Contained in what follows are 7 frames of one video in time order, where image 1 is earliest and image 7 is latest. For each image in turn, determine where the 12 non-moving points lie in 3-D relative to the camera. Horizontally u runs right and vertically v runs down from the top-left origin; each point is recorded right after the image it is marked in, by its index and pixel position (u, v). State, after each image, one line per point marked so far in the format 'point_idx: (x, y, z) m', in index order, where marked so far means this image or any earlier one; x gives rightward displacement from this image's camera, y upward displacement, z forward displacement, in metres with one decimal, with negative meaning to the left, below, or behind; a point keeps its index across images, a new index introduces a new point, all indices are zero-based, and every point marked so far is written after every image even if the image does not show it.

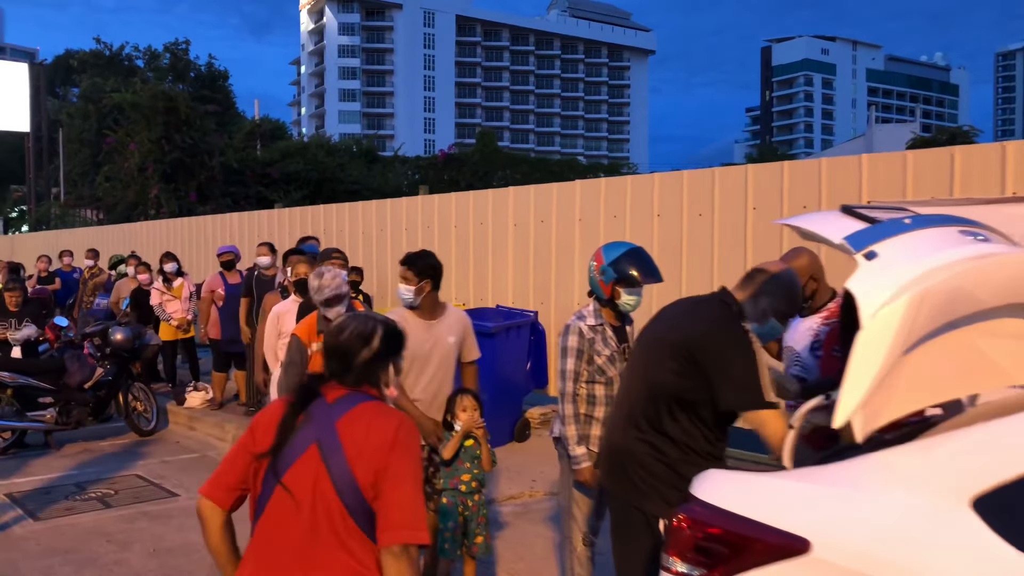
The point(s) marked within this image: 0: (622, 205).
0: (+1.0, +0.8, +8.1) m
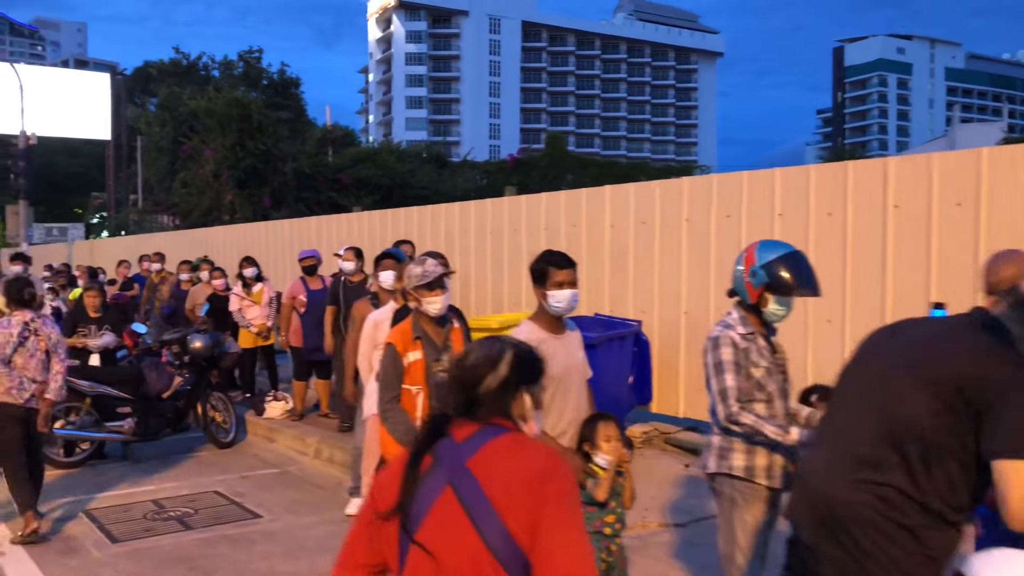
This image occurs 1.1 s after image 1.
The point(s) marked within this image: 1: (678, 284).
0: (+1.9, +0.7, +7.3) m
1: (+1.5, 0.0, +7.8) m
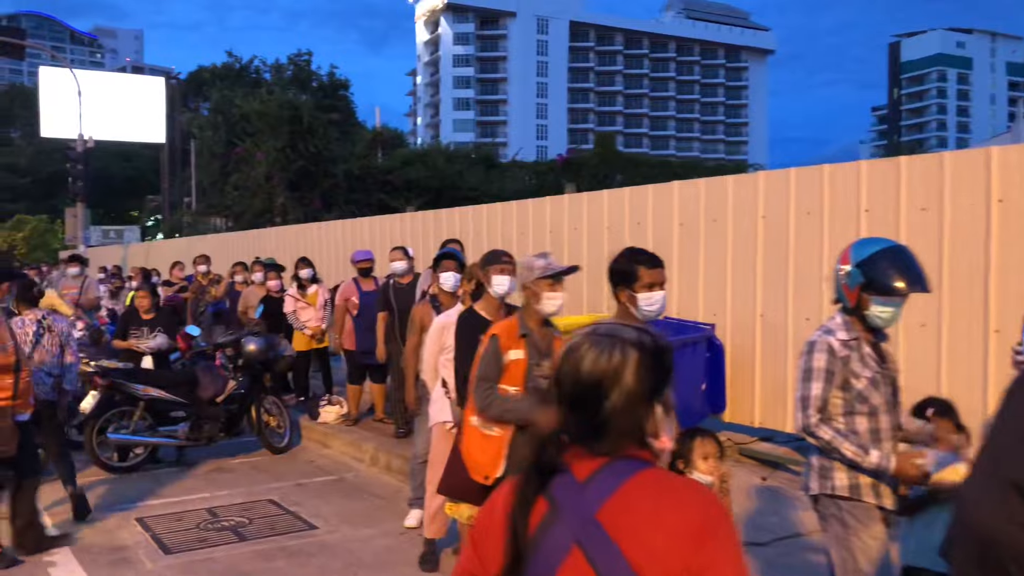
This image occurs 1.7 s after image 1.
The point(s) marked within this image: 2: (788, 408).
0: (+2.4, +0.7, +6.9) m
1: (+2.0, 0.0, +7.4) m
2: (+2.2, -1.0, +7.1) m
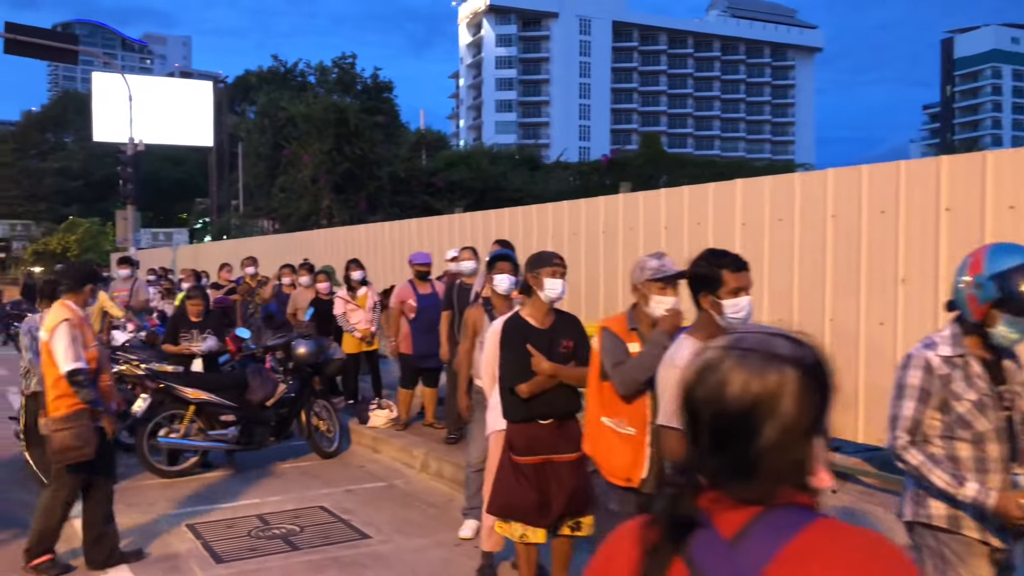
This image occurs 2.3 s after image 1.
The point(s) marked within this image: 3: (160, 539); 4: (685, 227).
0: (+2.8, +0.7, +6.5) m
1: (+2.5, 0.0, +7.0) m
2: (+2.7, -1.0, +6.7) m
3: (-2.5, -1.8, +6.2) m
4: (+1.7, +0.6, +8.3) m
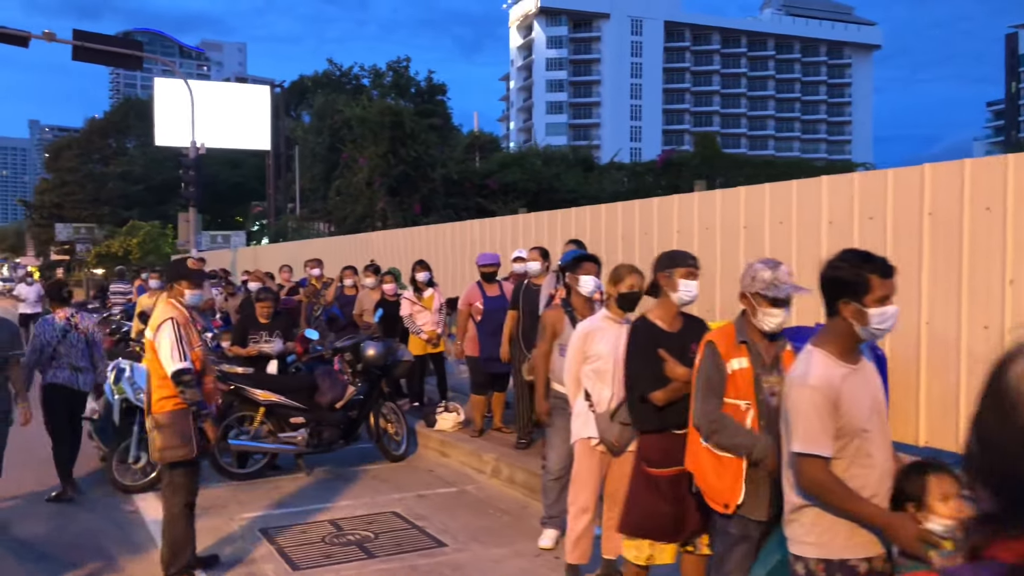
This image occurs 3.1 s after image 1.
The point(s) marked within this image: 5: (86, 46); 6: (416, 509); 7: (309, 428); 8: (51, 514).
0: (+3.4, +0.7, +6.1) m
1: (+3.1, 0.0, +6.6) m
2: (+3.2, -1.0, +6.3) m
3: (-1.9, -1.8, +6.1) m
4: (+2.3, +0.6, +8.0) m
5: (-9.2, +5.3, +19.0) m
6: (-0.8, -1.8, +7.0) m
7: (-1.9, -1.3, +8.1) m
8: (-3.7, -1.8, +7.0) m
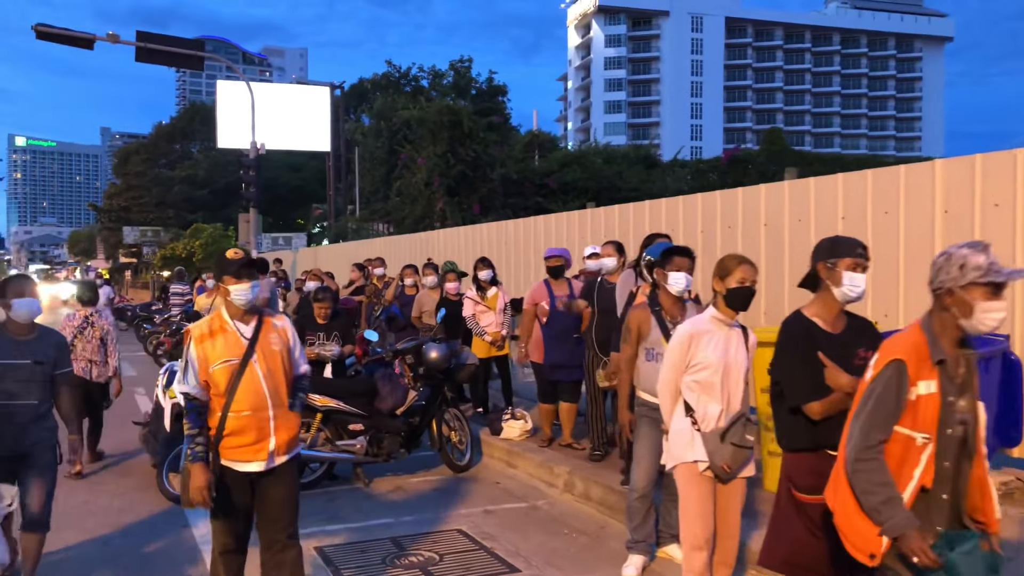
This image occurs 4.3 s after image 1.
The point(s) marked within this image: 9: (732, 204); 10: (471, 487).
0: (+3.9, +0.7, +5.2) m
1: (+3.6, 0.0, +5.8) m
2: (+3.7, -1.0, +5.5) m
3: (-1.4, -1.8, +5.6) m
4: (+3.0, +0.6, +7.2) m
5: (-7.9, +5.2, +19.0) m
6: (-0.2, -1.7, +6.4) m
7: (-1.3, -1.3, +7.6) m
8: (-3.1, -1.8, +6.6) m
9: (+2.2, +0.8, +8.8) m
10: (-0.4, -1.7, +7.6) m
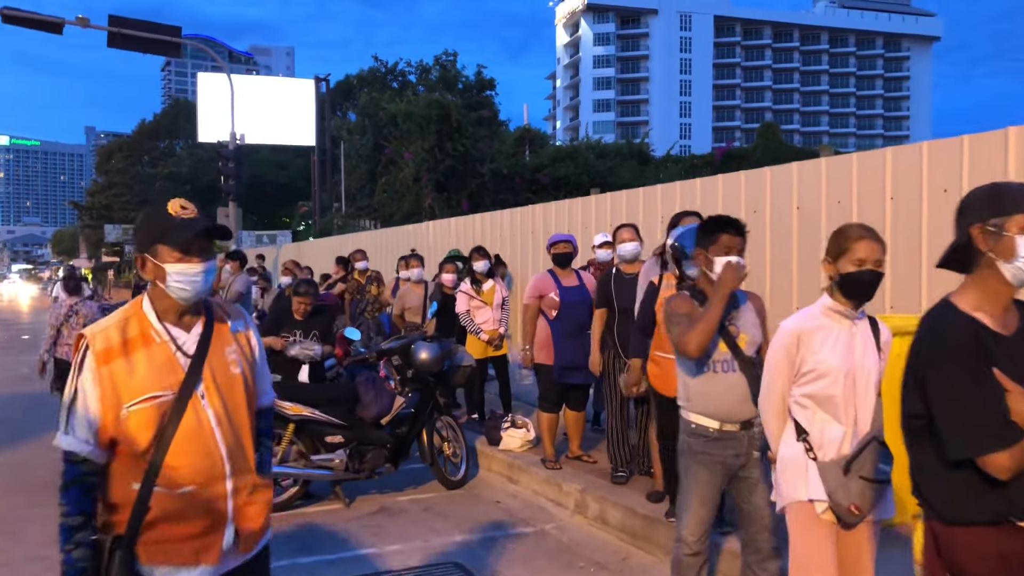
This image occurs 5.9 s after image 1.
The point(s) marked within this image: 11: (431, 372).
0: (+3.9, +0.8, +4.3) m
1: (+3.7, +0.1, +4.9) m
2: (+3.8, -0.9, +4.5) m
3: (-1.4, -1.7, +4.6) m
4: (+3.0, +0.7, +6.2) m
5: (-8.0, +5.3, +17.9) m
6: (-0.2, -1.7, +5.4) m
7: (-1.2, -1.2, +6.6) m
8: (-3.1, -1.7, +5.6) m
9: (+2.2, +0.9, +7.8) m
10: (-0.3, -1.7, +6.6) m
11: (-0.6, -0.7, +6.9) m
